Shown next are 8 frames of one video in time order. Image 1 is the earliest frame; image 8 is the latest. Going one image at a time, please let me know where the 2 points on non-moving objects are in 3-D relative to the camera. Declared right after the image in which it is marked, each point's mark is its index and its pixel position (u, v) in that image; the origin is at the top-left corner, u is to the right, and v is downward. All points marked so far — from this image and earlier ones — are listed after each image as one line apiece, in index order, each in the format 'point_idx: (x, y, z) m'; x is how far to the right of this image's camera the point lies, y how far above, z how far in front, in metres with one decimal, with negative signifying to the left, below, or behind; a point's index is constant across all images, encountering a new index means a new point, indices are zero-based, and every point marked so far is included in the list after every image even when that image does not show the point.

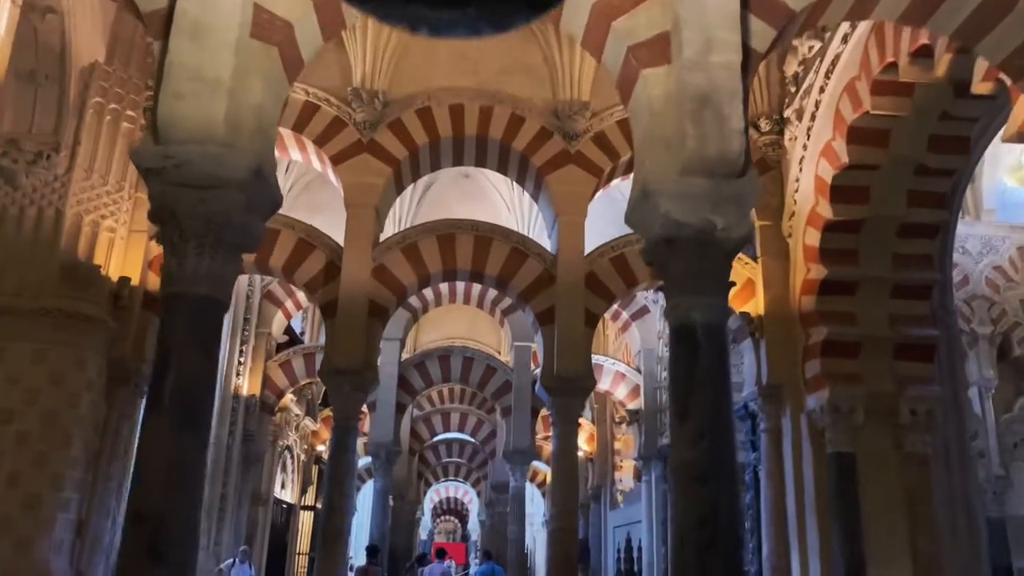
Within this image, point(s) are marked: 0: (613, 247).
0: (+0.9, +0.4, +6.9) m
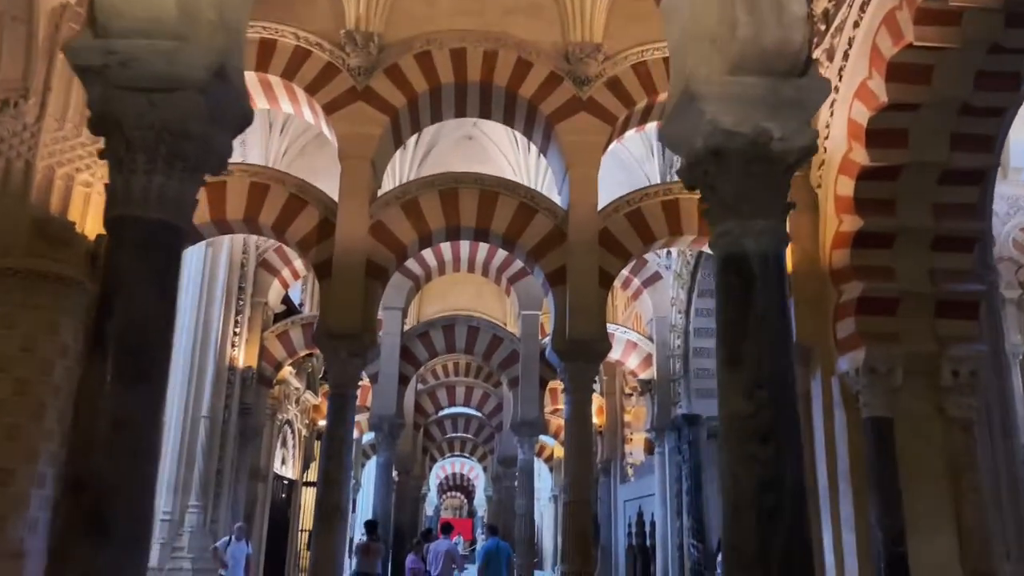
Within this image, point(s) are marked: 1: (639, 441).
0: (+0.9, +0.7, +6.4) m
1: (+2.1, -2.5, +13.7) m
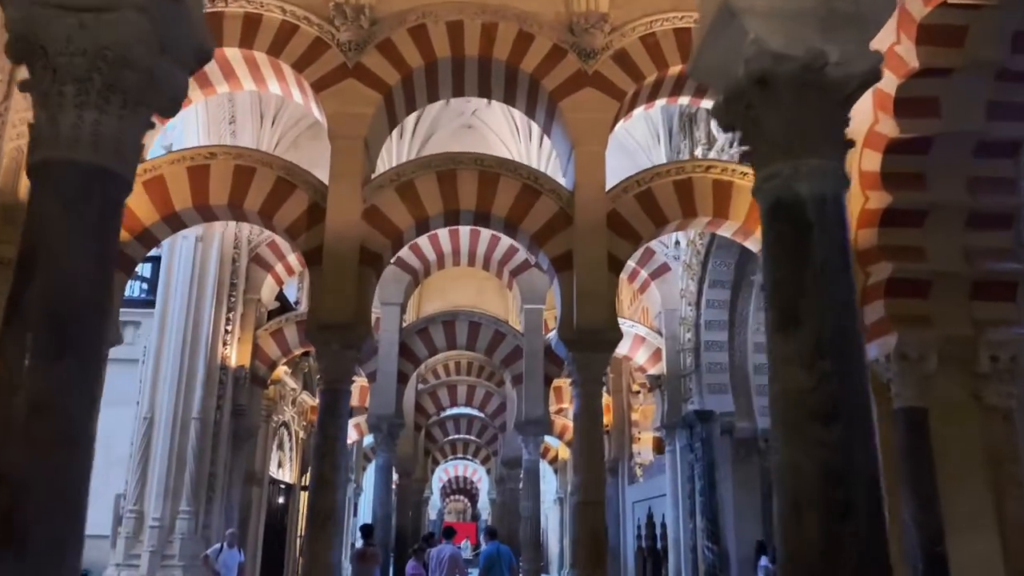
0: (+0.9, +0.8, +6.0) m
1: (+2.2, -2.5, +13.3) m
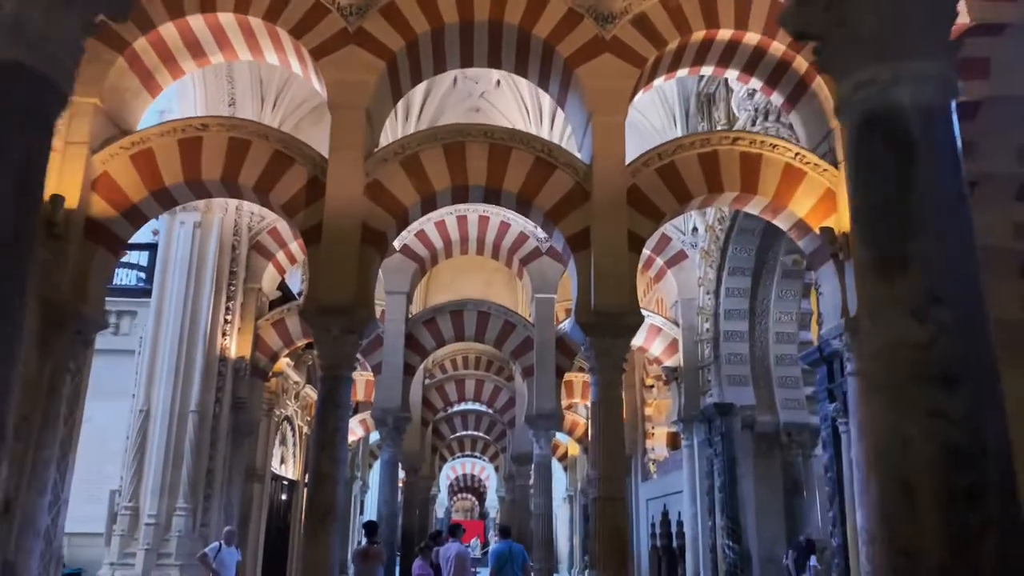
0: (+1.0, +0.9, +5.6) m
1: (+2.3, -2.3, +12.9) m
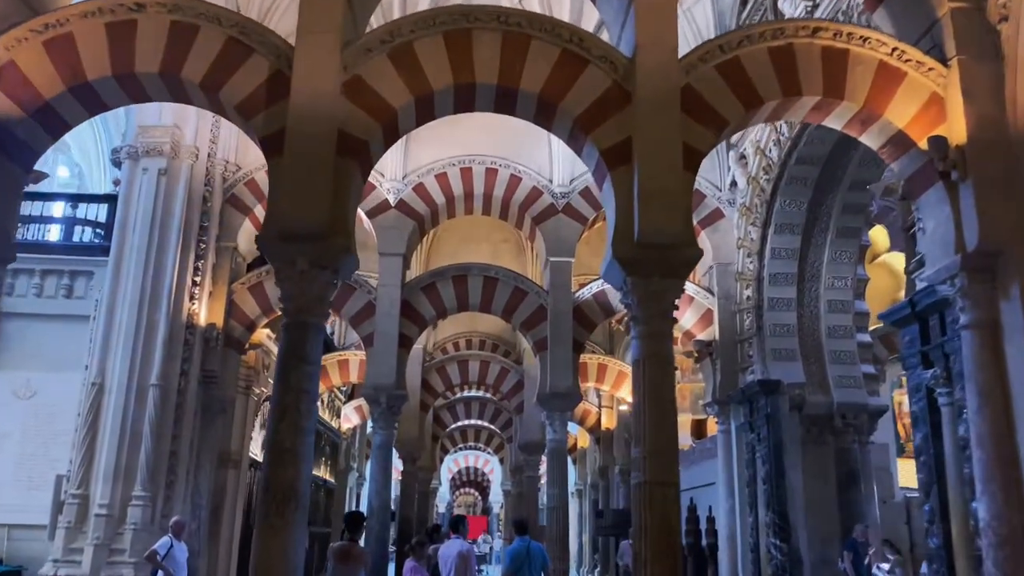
0: (+1.1, +1.3, +4.4) m
1: (+2.5, -1.9, +11.7) m
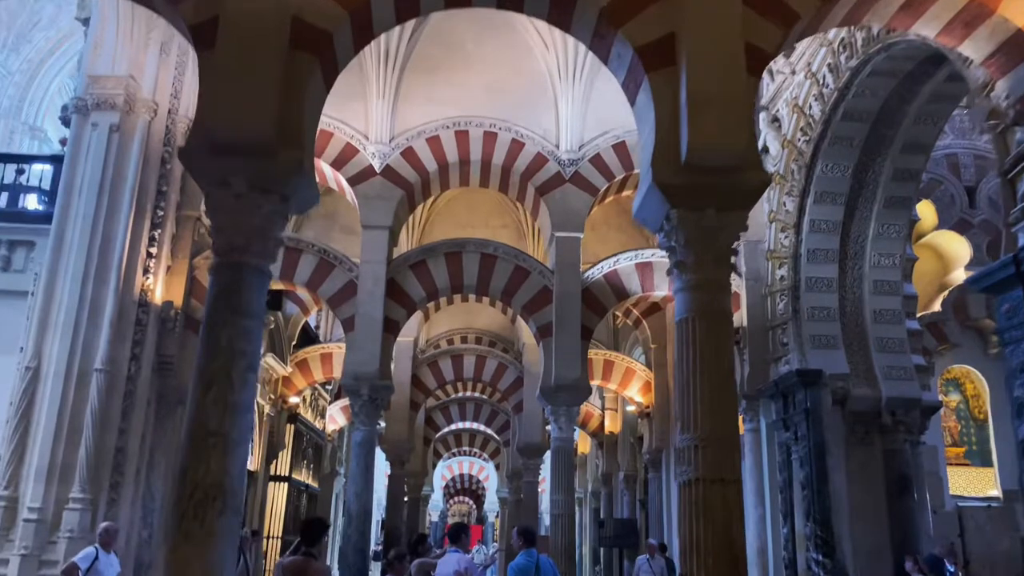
0: (+1.2, +1.5, +3.4) m
1: (+2.4, -1.8, +10.7) m
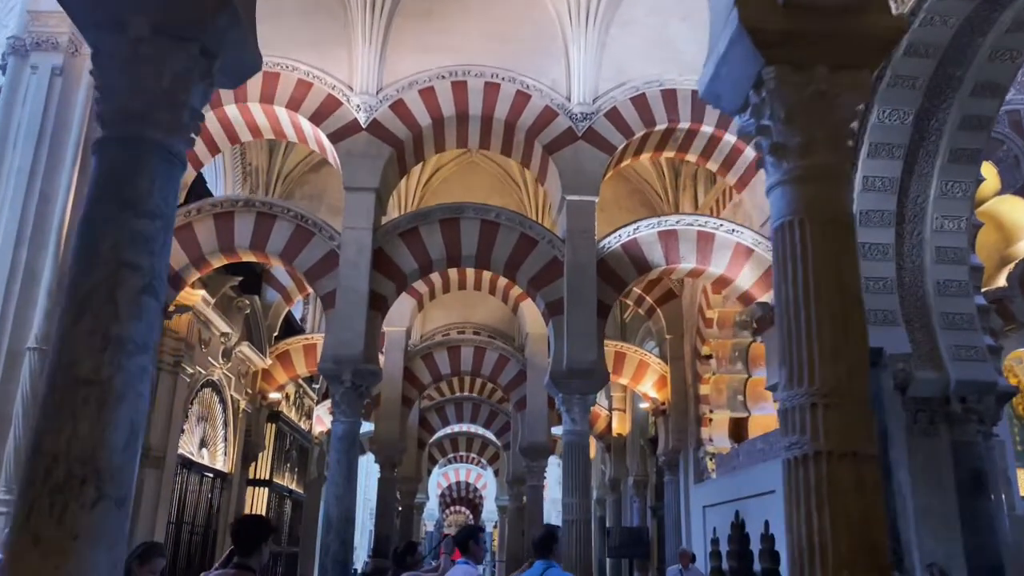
0: (+1.2, +1.8, +2.5) m
1: (+2.5, -1.6, +9.7) m
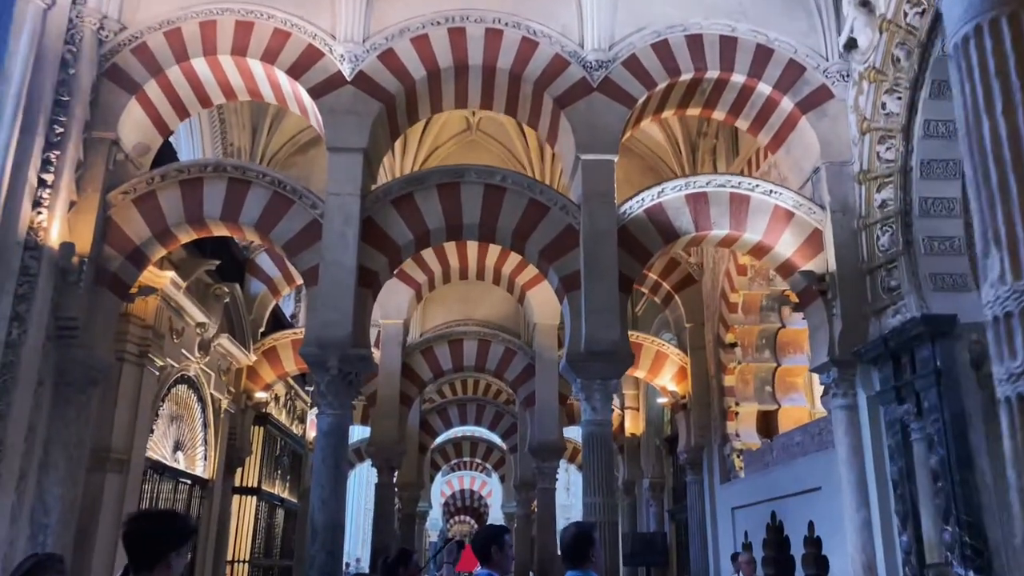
0: (+1.2, +2.1, +1.7) m
1: (+2.5, -1.4, +8.9) m
